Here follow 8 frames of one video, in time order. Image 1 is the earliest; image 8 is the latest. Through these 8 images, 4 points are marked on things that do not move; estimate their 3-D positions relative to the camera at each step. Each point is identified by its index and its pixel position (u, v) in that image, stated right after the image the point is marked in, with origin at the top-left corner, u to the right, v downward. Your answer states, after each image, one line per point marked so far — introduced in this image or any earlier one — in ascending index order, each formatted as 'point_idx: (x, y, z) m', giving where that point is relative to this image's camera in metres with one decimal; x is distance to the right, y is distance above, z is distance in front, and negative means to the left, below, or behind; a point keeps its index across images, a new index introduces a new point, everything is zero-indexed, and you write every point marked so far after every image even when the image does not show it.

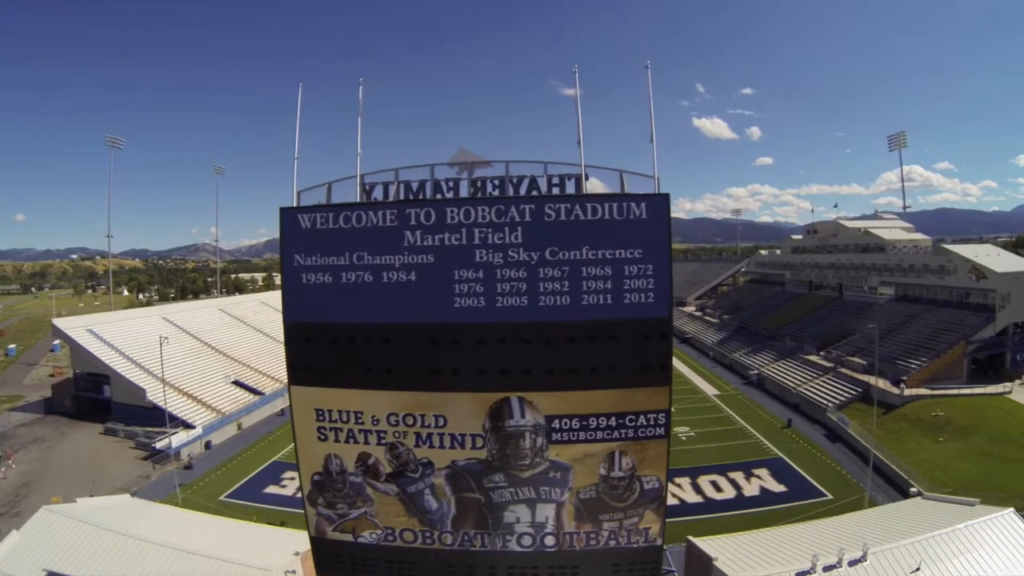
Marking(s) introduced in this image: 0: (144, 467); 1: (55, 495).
0: (-13.4, -6.6, +19.5) m
1: (-15.2, -6.9, +17.8) m
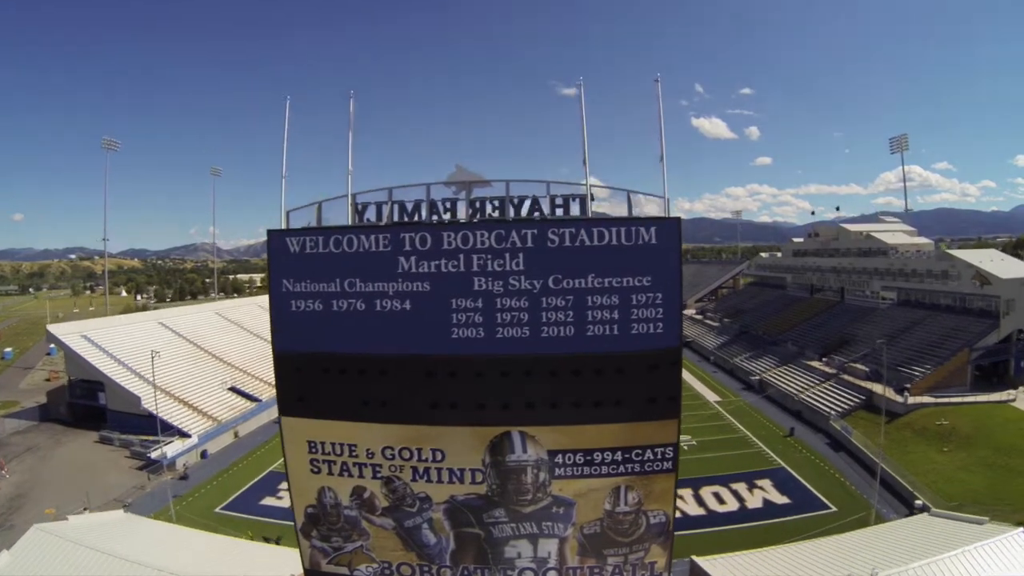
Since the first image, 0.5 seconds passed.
0: (-13.4, -6.9, +19.2) m
1: (-15.2, -7.2, +17.5) m
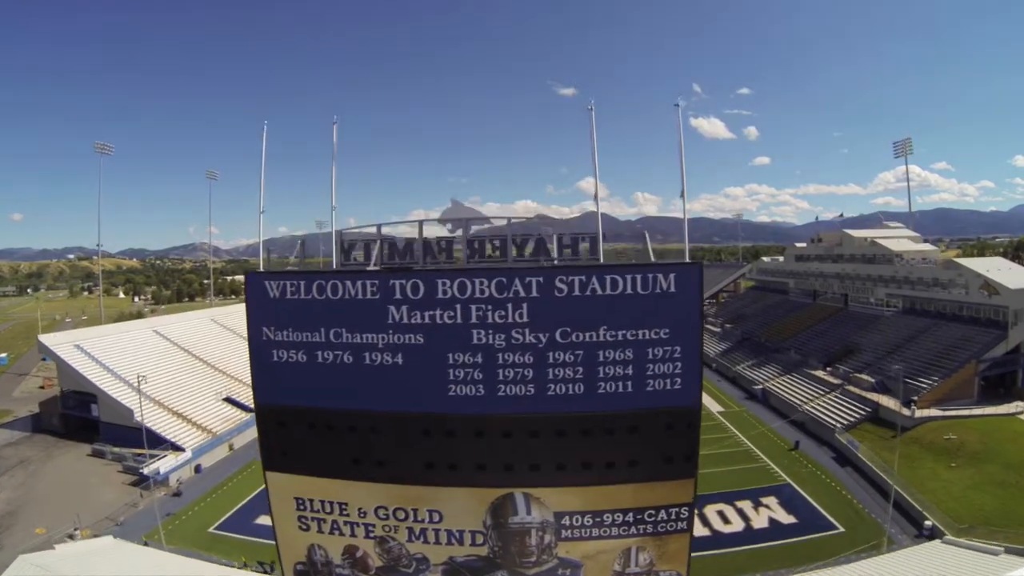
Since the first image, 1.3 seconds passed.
0: (-13.4, -7.3, +18.8) m
1: (-15.2, -7.6, +17.1) m
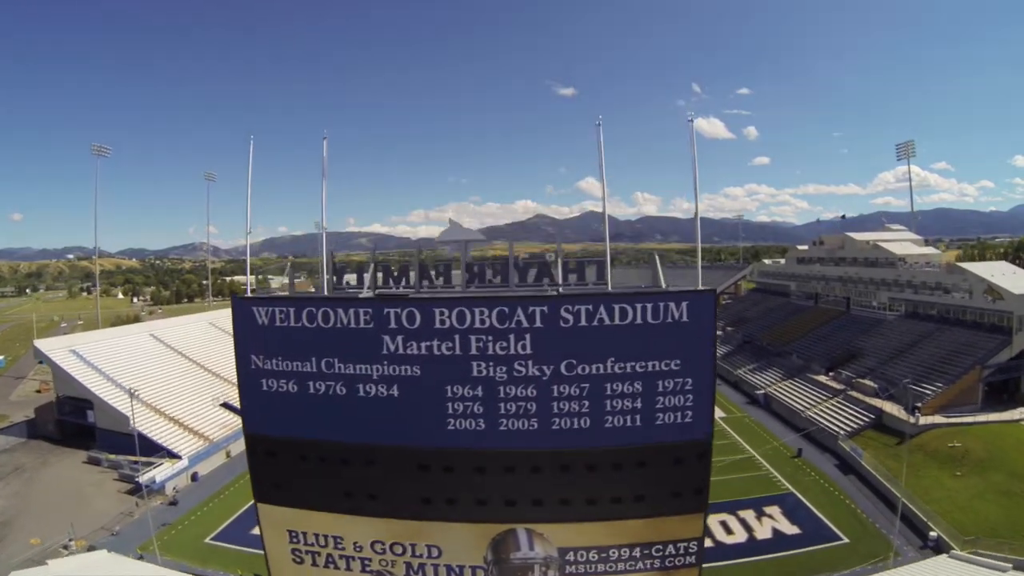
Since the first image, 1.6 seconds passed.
0: (-13.4, -7.5, +18.6) m
1: (-15.2, -7.9, +16.9) m
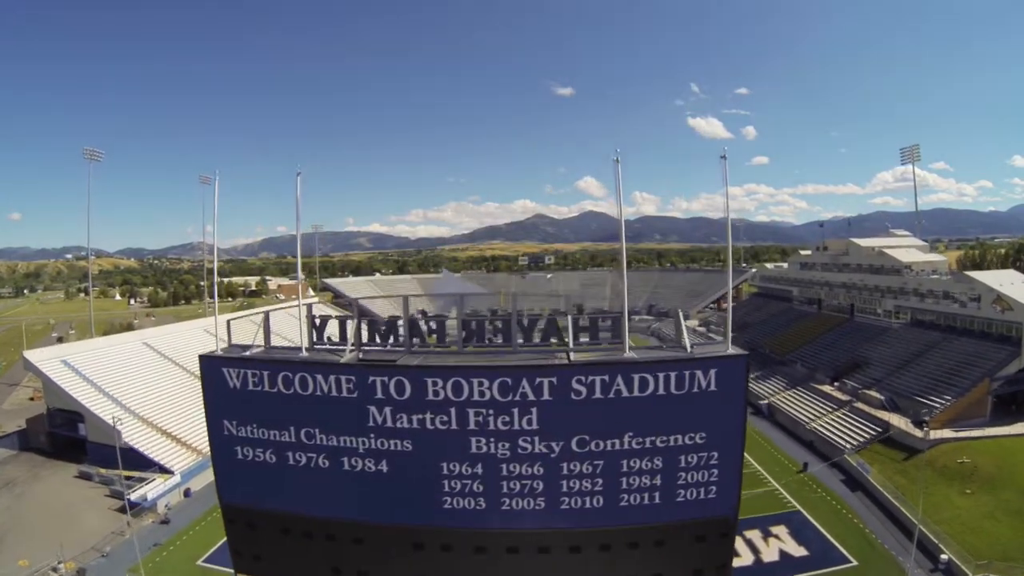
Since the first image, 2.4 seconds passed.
0: (-13.4, -8.0, +18.1) m
1: (-15.2, -8.3, +16.4) m
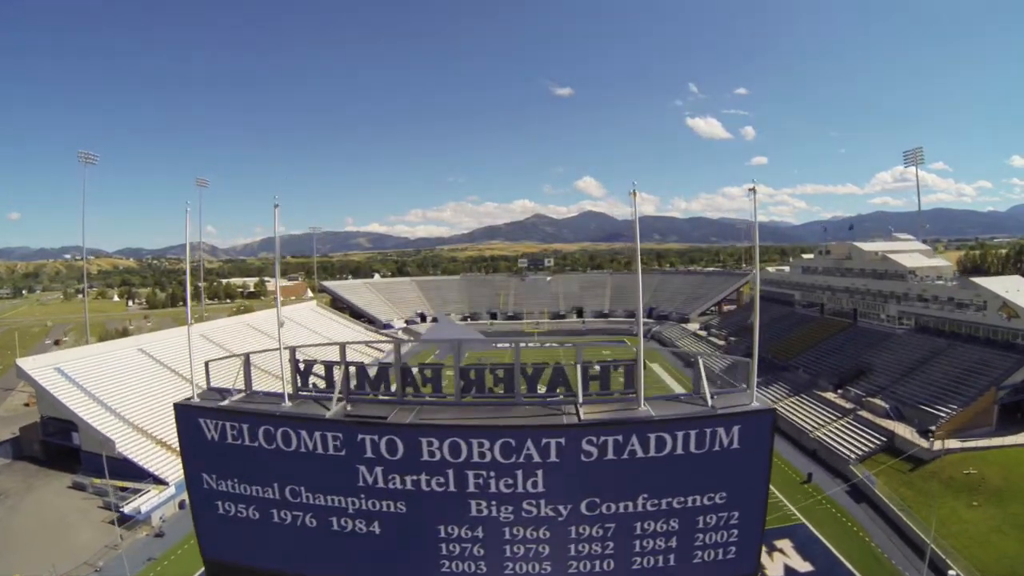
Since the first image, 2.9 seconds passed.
0: (-13.4, -8.3, +17.8) m
1: (-15.2, -8.6, +16.1) m
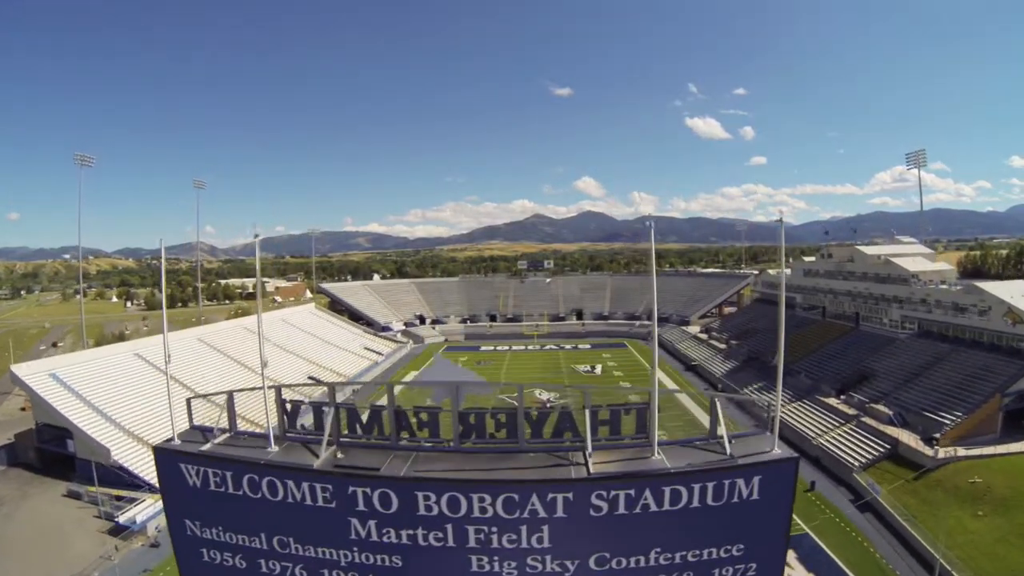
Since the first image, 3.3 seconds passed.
0: (-13.4, -8.5, +17.6) m
1: (-15.2, -8.8, +15.9) m
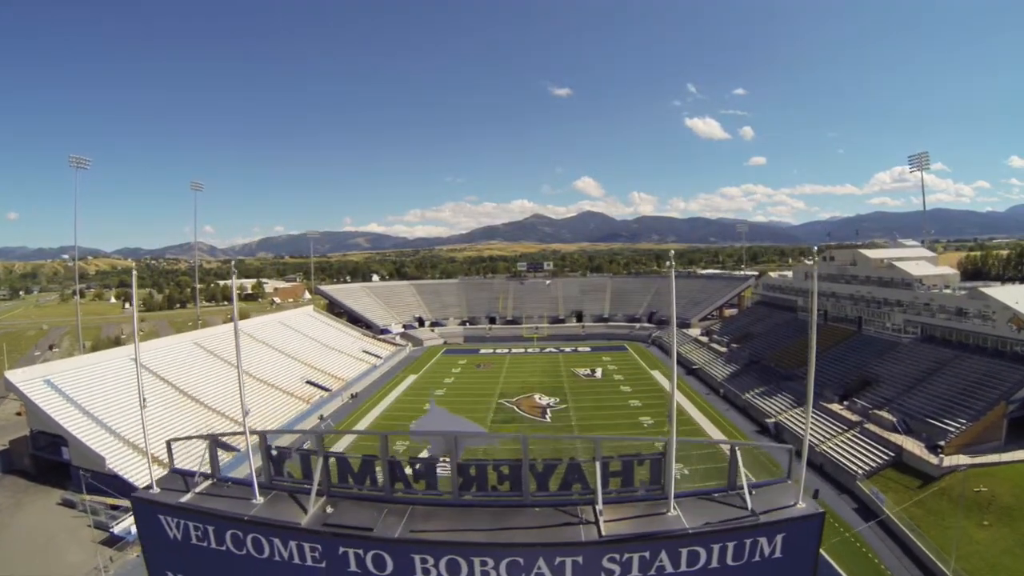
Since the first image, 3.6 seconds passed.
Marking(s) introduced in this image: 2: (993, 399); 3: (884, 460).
0: (-13.4, -8.7, +17.3) m
1: (-15.1, -9.1, +15.6) m
2: (+17.9, -4.1, +19.8) m
3: (+13.8, -6.3, +19.7) m
